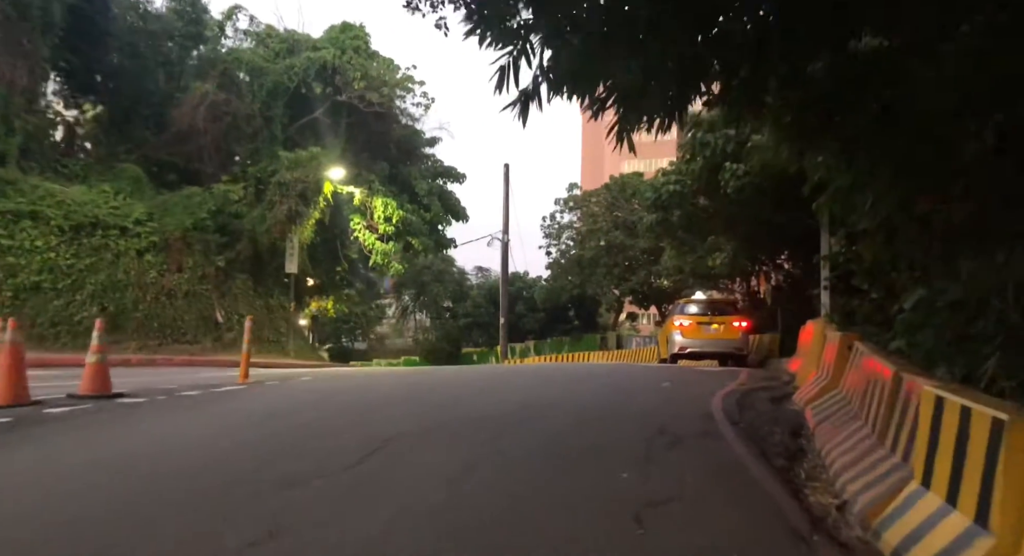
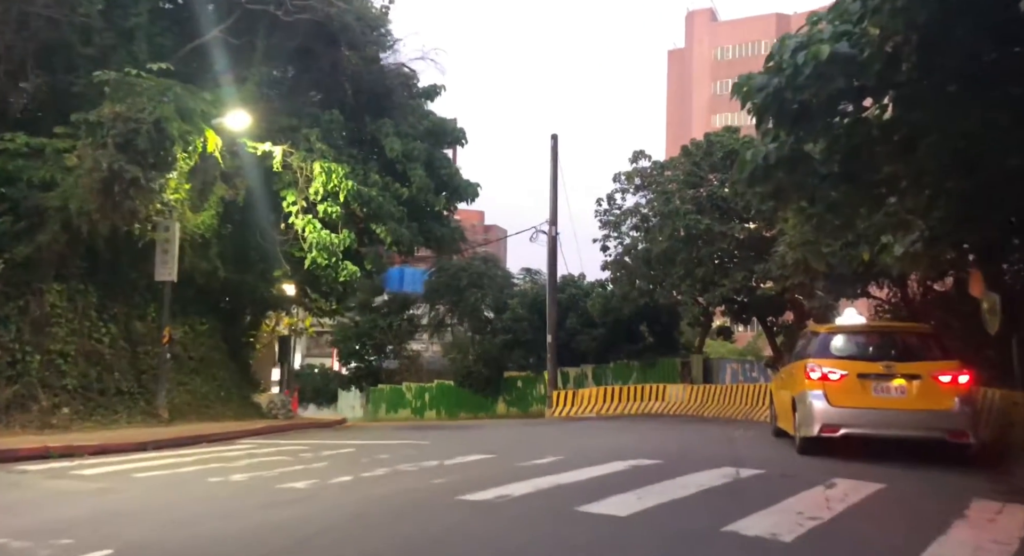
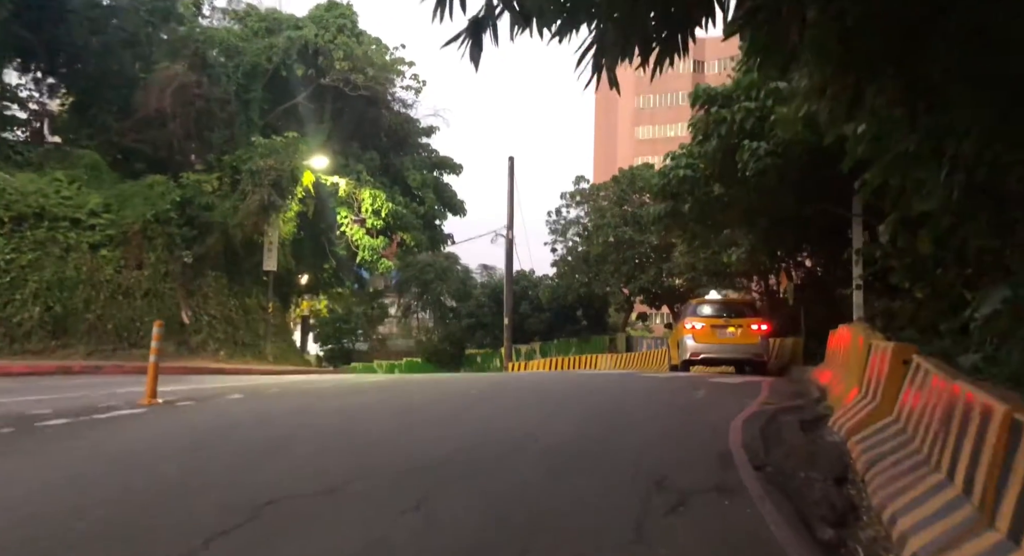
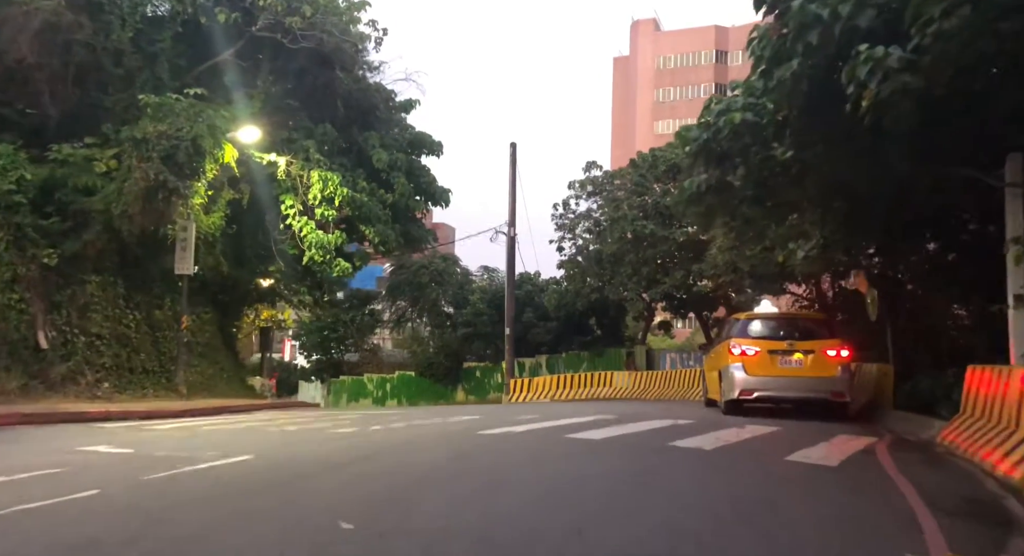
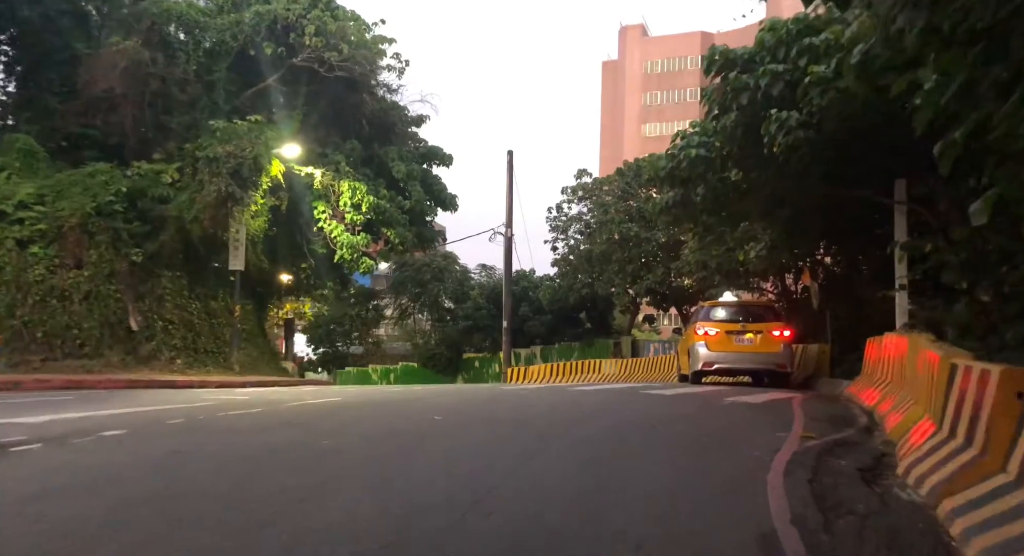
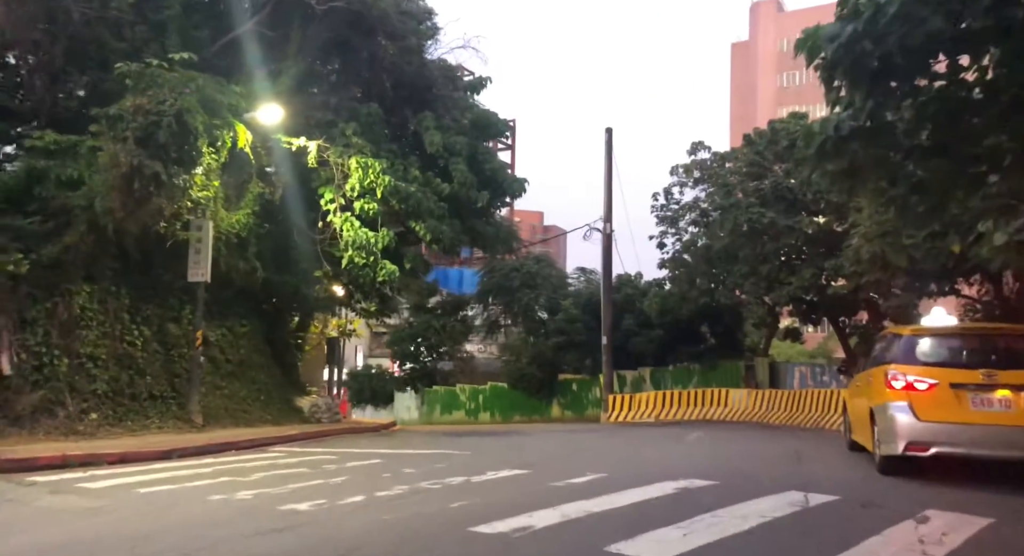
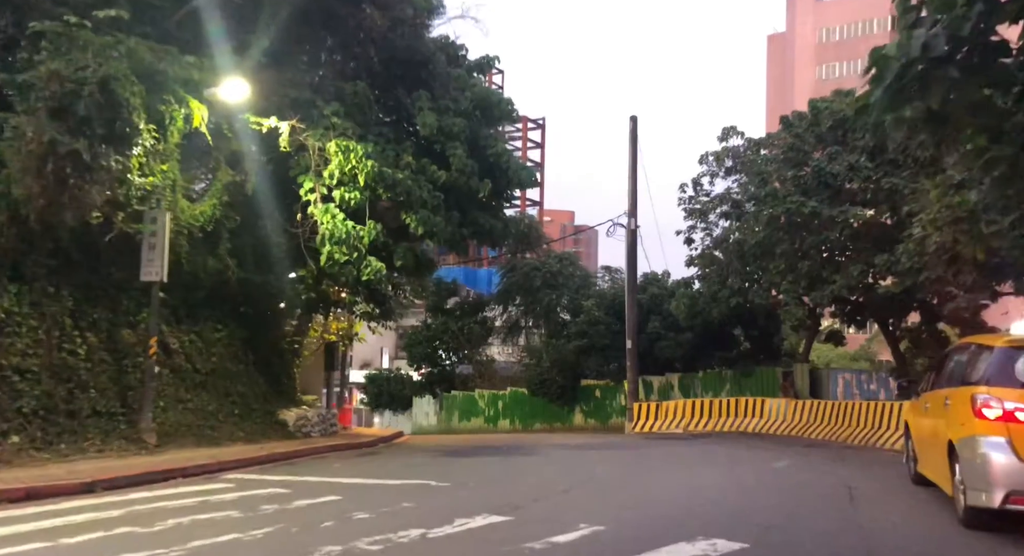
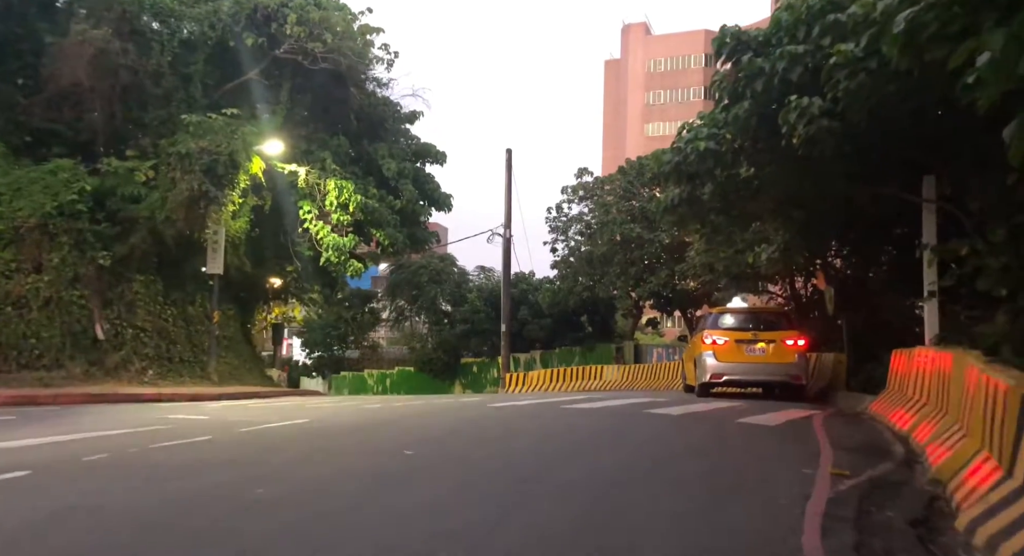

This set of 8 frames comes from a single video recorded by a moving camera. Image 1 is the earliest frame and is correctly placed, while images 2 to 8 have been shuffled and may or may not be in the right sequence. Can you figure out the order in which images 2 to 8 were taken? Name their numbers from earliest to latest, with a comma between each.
3, 5, 8, 4, 2, 6, 7
